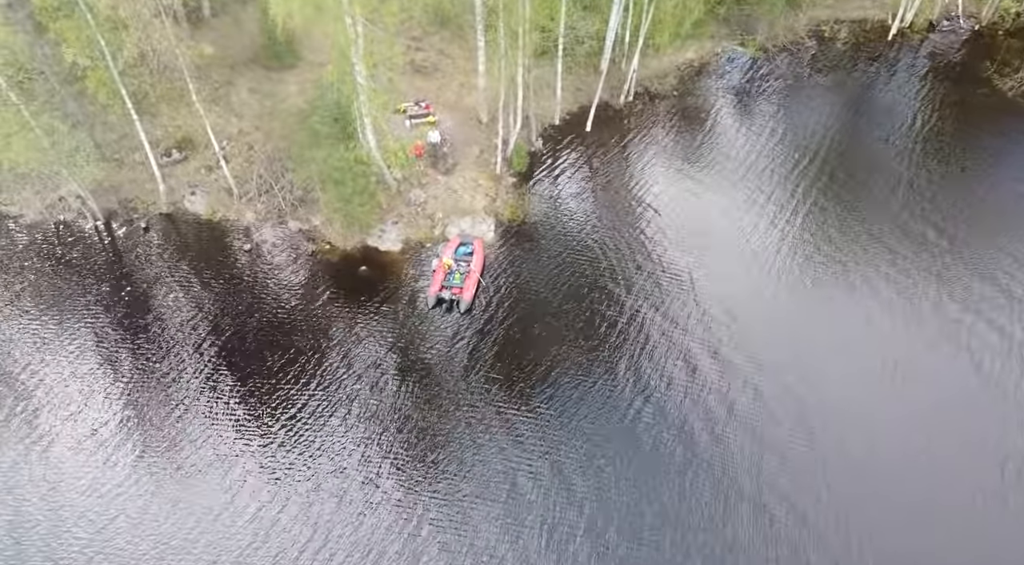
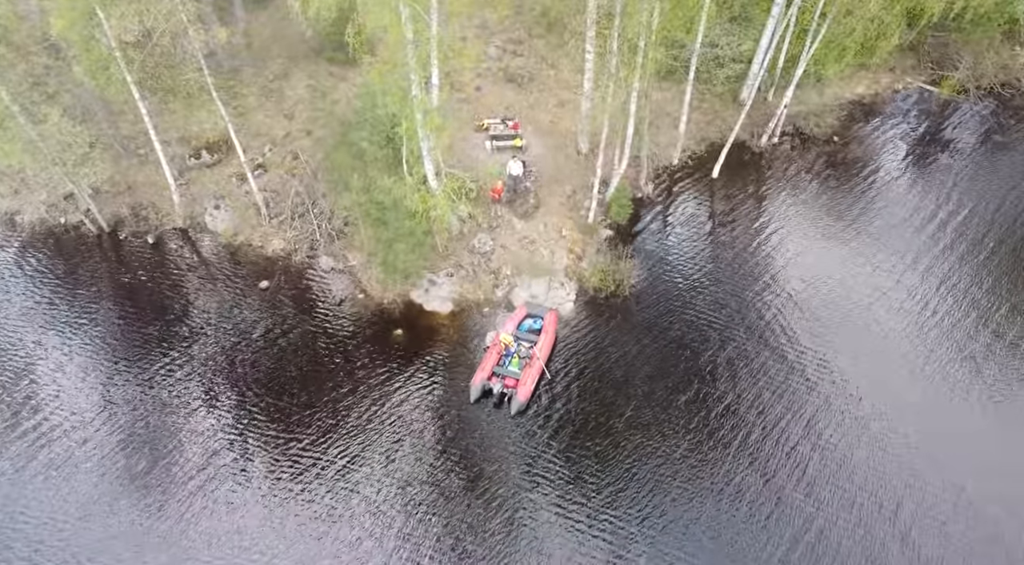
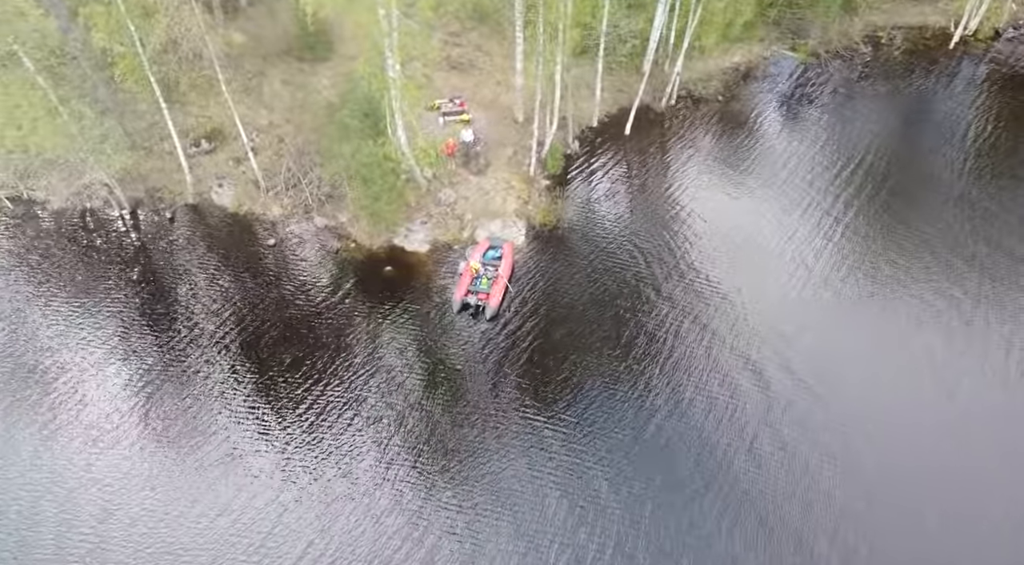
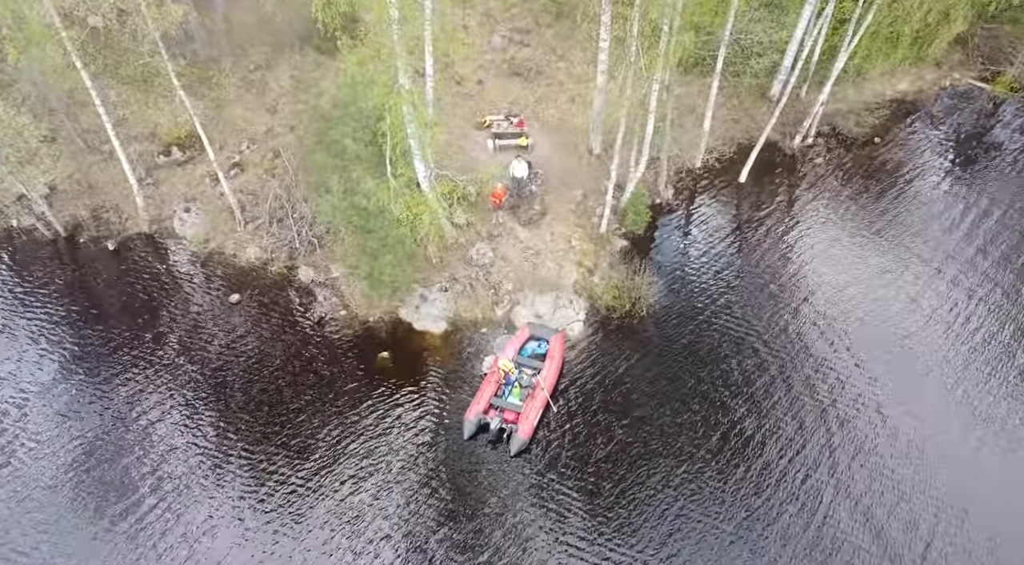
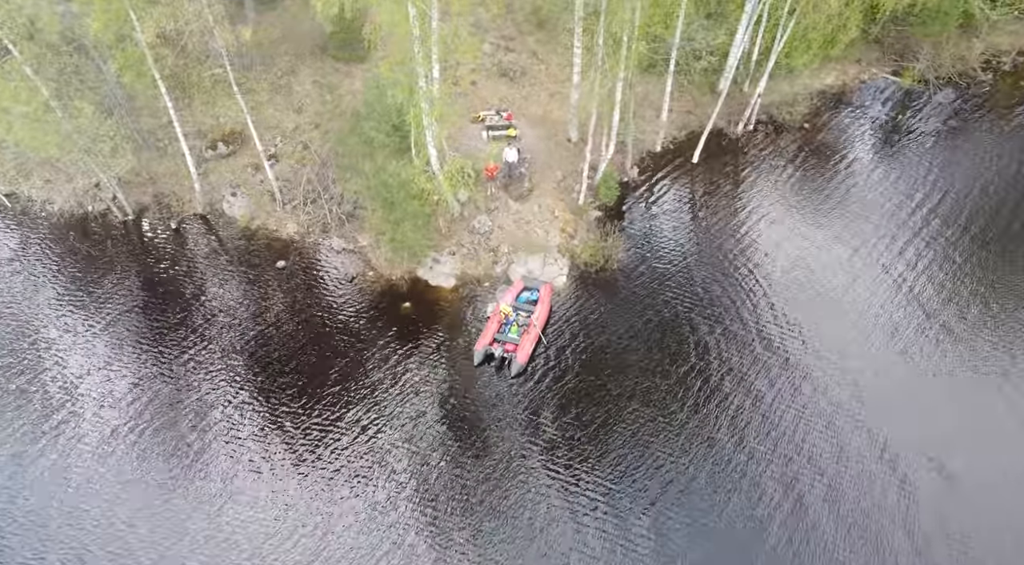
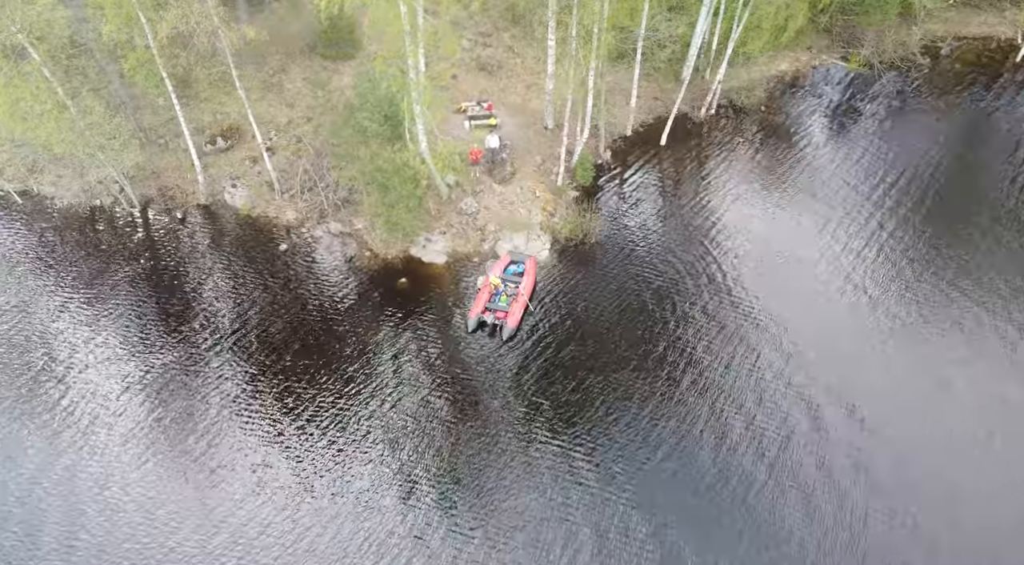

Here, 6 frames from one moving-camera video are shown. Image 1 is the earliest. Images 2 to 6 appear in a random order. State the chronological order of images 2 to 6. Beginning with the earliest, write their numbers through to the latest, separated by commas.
3, 6, 5, 2, 4
